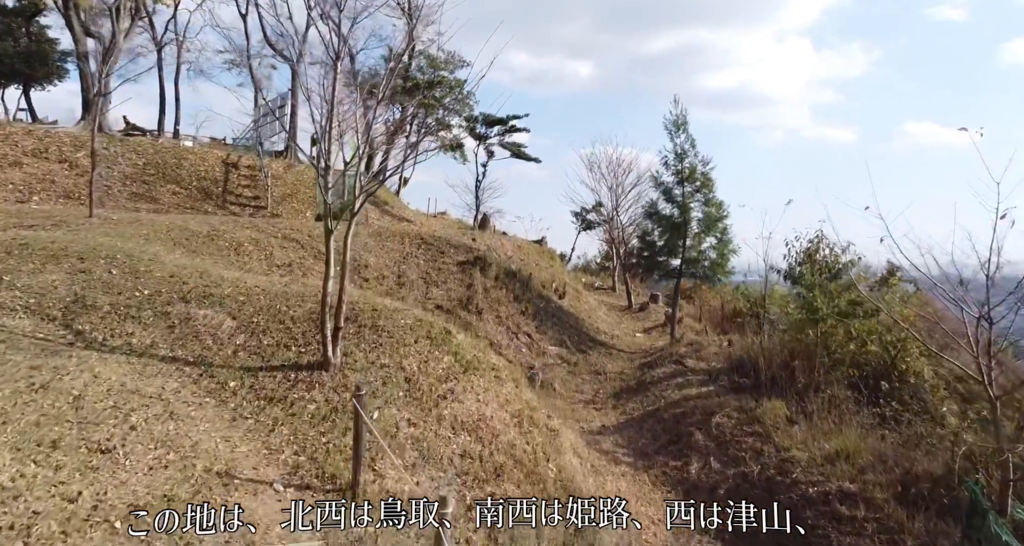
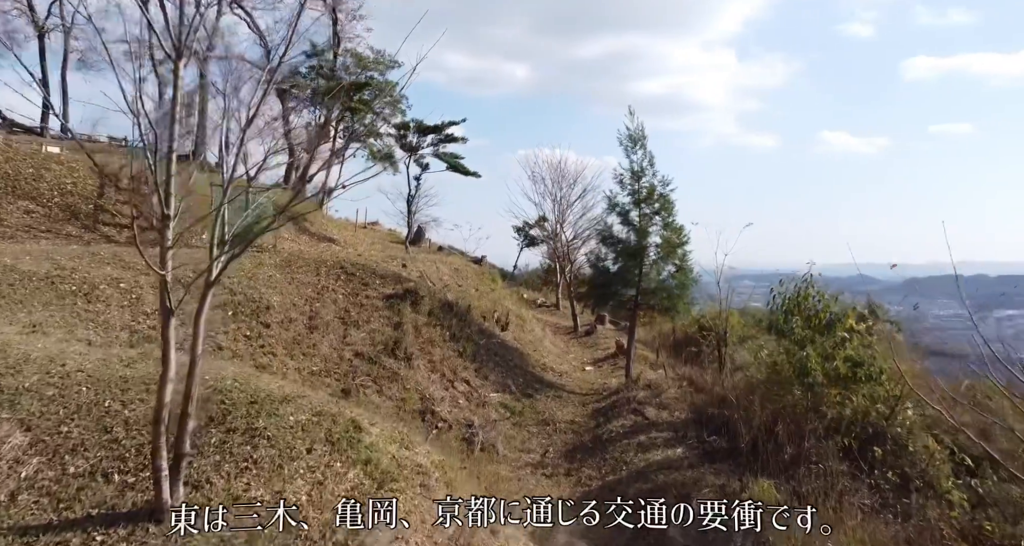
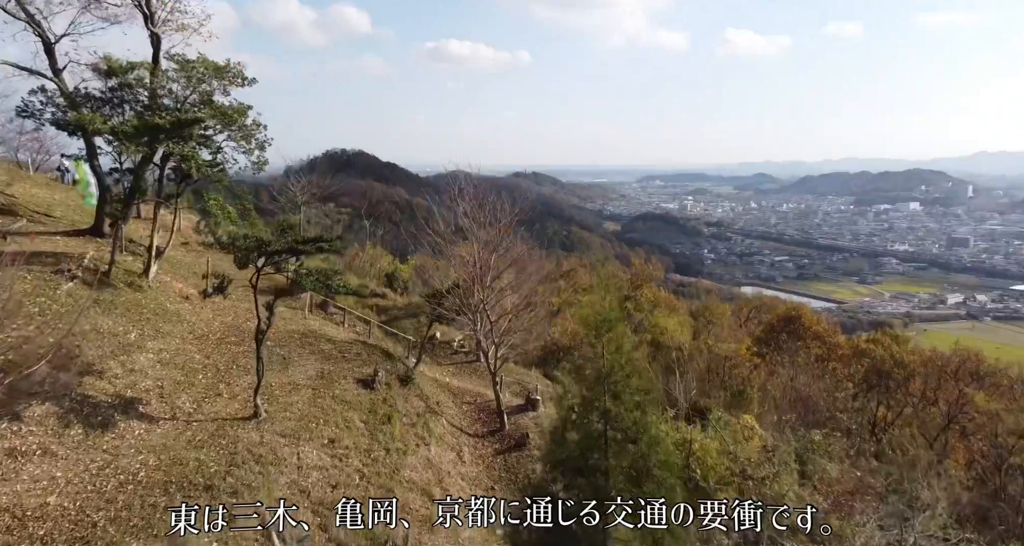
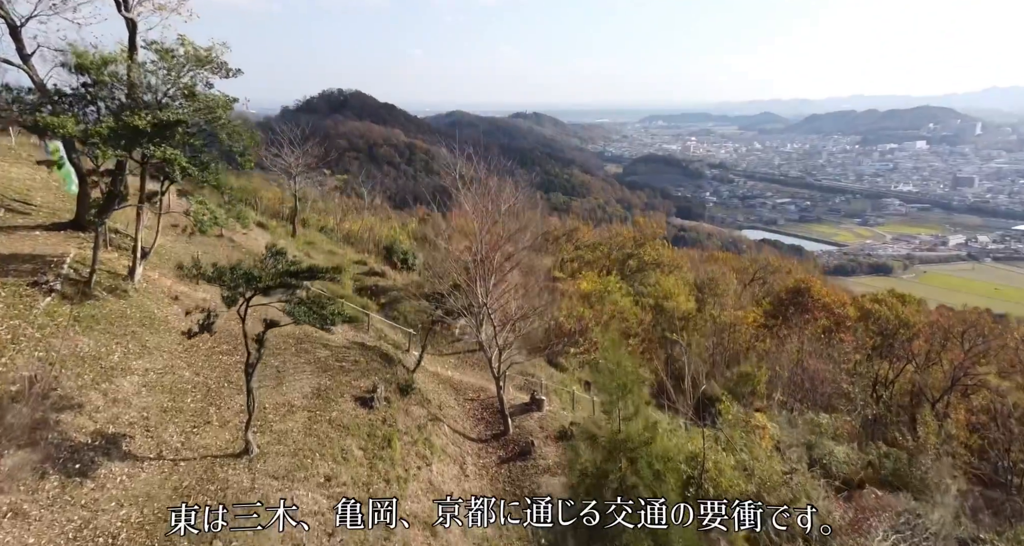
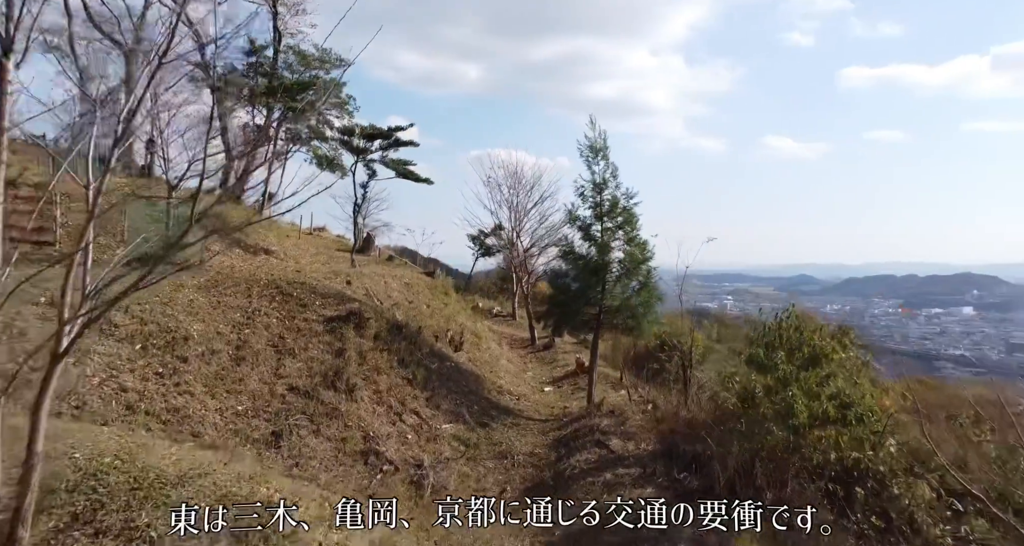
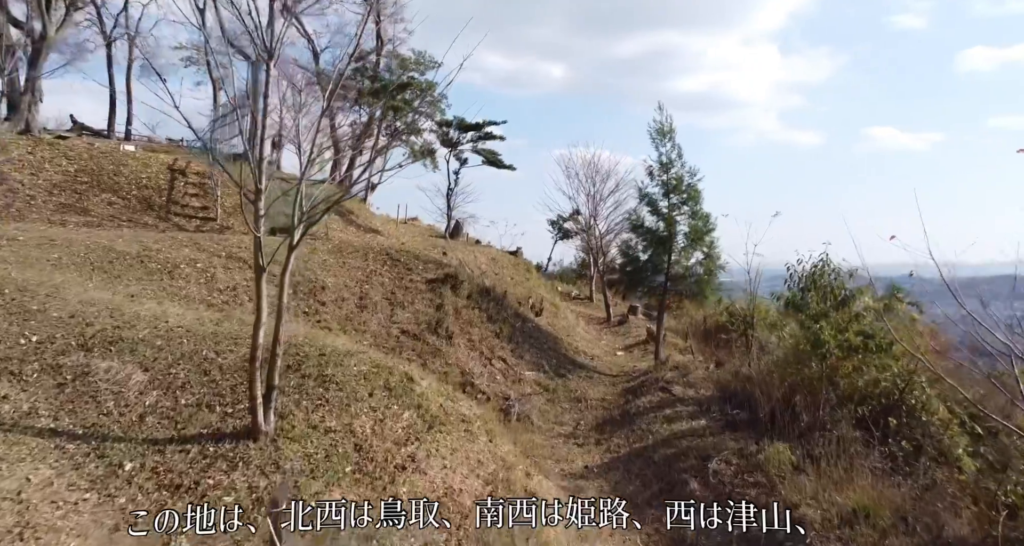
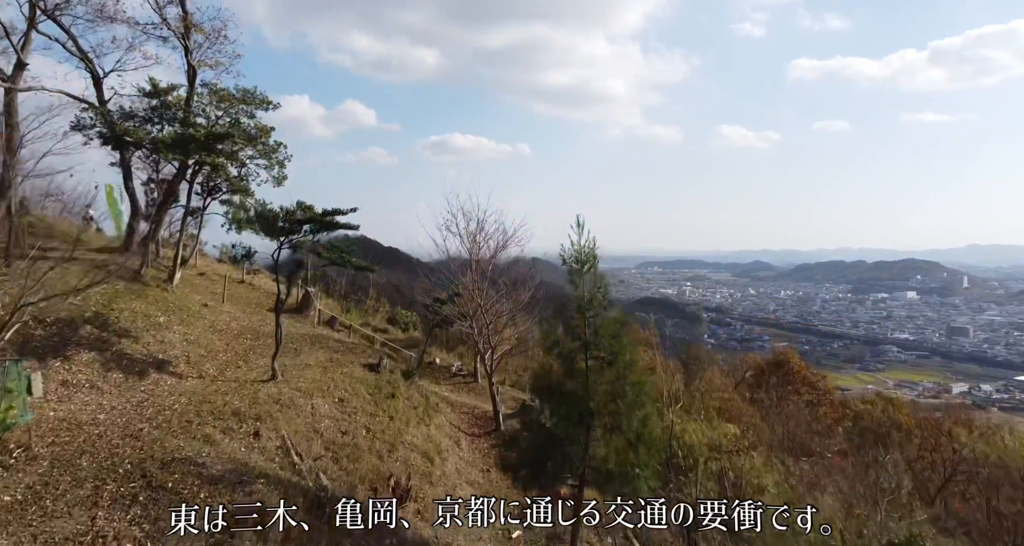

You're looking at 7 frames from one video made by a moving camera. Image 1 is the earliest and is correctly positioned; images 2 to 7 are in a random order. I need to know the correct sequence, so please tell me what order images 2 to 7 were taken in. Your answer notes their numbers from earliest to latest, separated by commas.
6, 2, 5, 7, 3, 4
